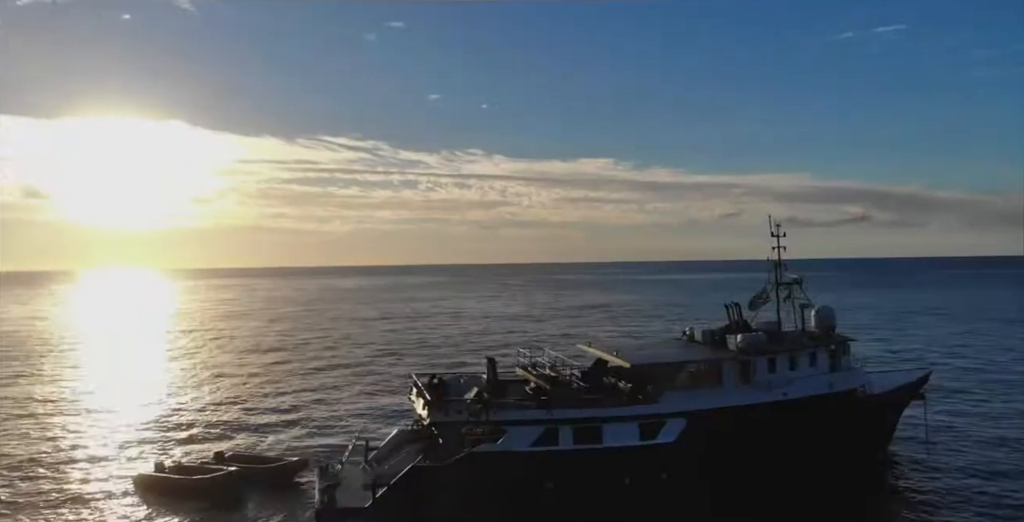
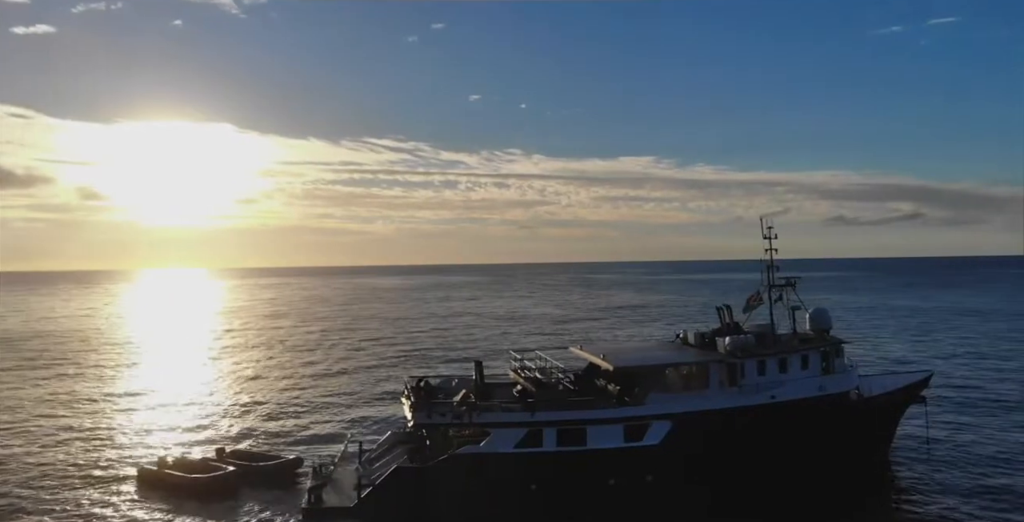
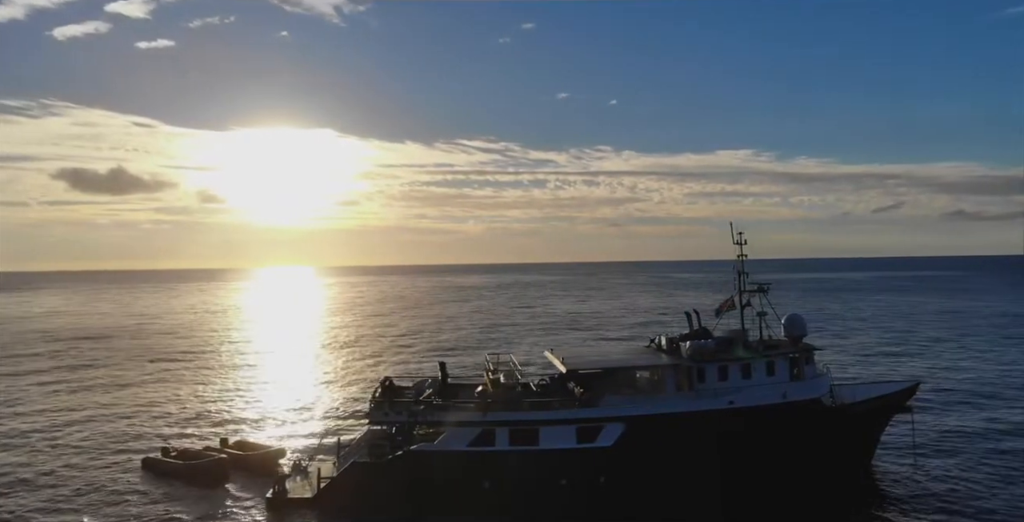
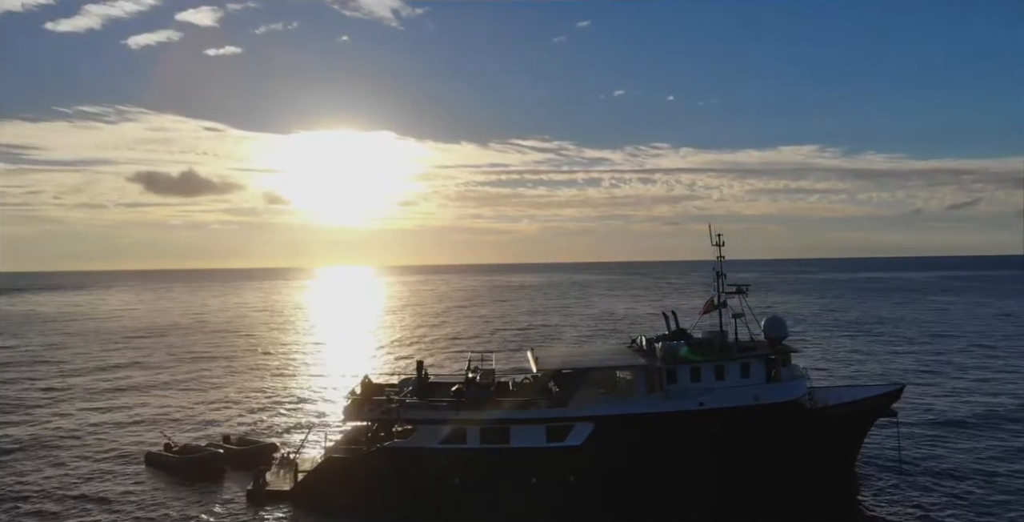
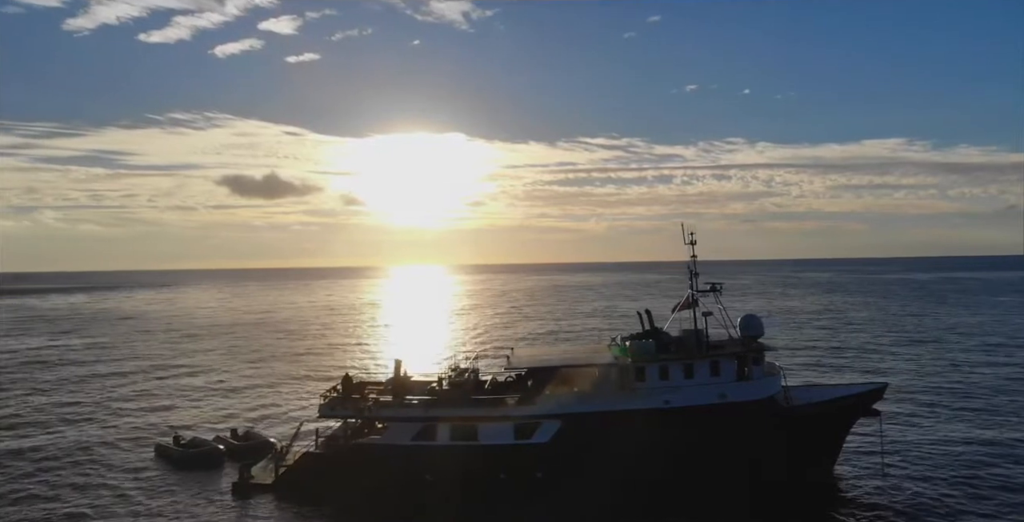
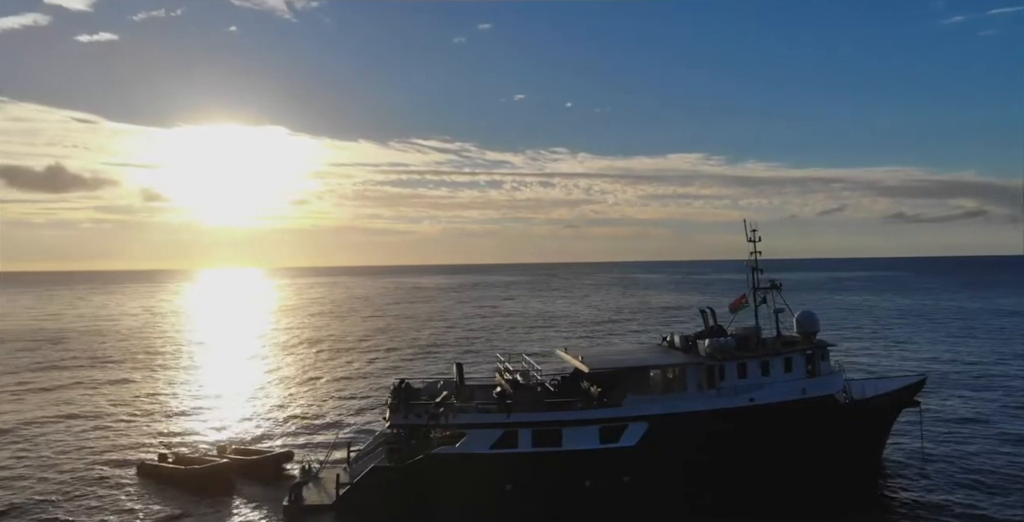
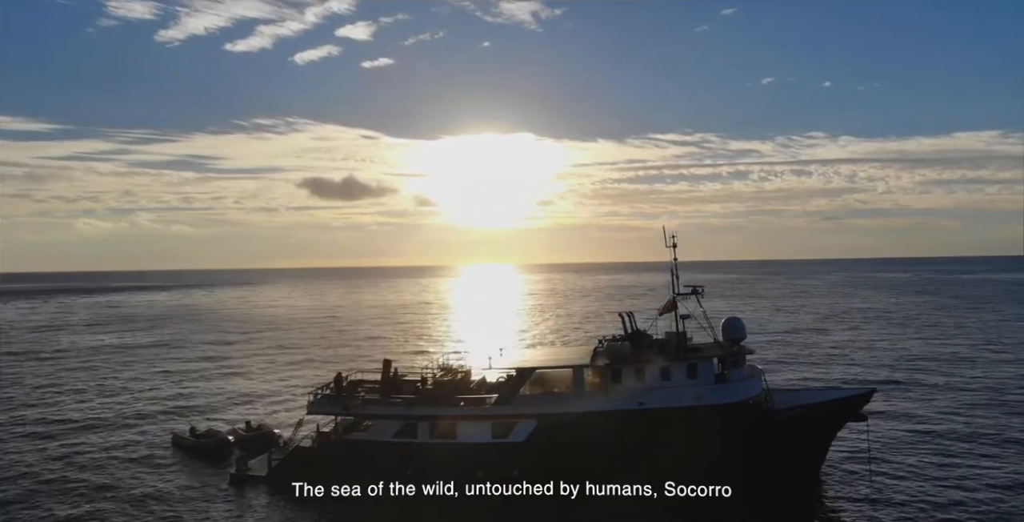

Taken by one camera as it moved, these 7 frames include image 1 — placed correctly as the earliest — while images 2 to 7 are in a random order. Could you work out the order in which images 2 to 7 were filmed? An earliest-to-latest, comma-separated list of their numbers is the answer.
2, 6, 3, 4, 5, 7
